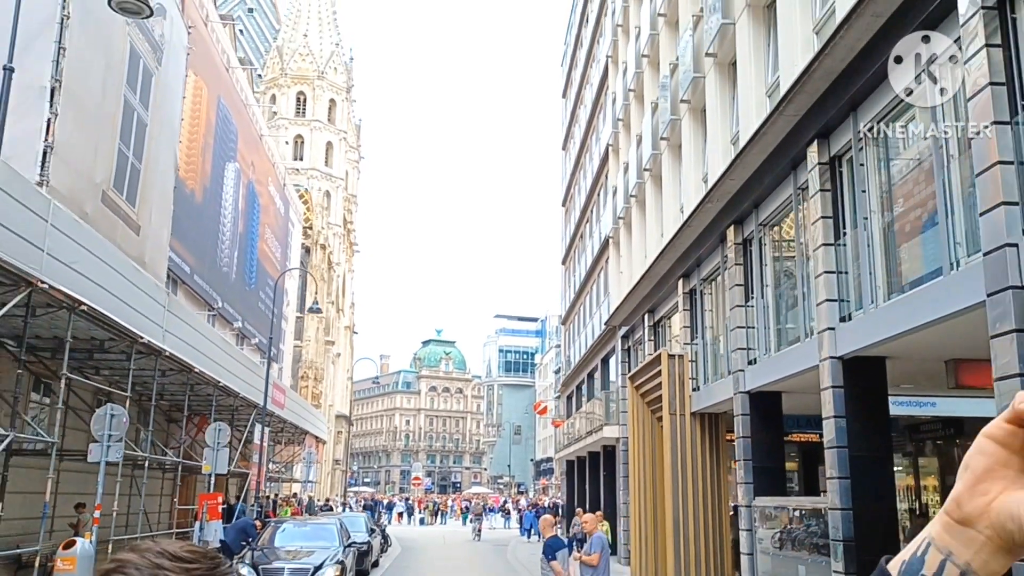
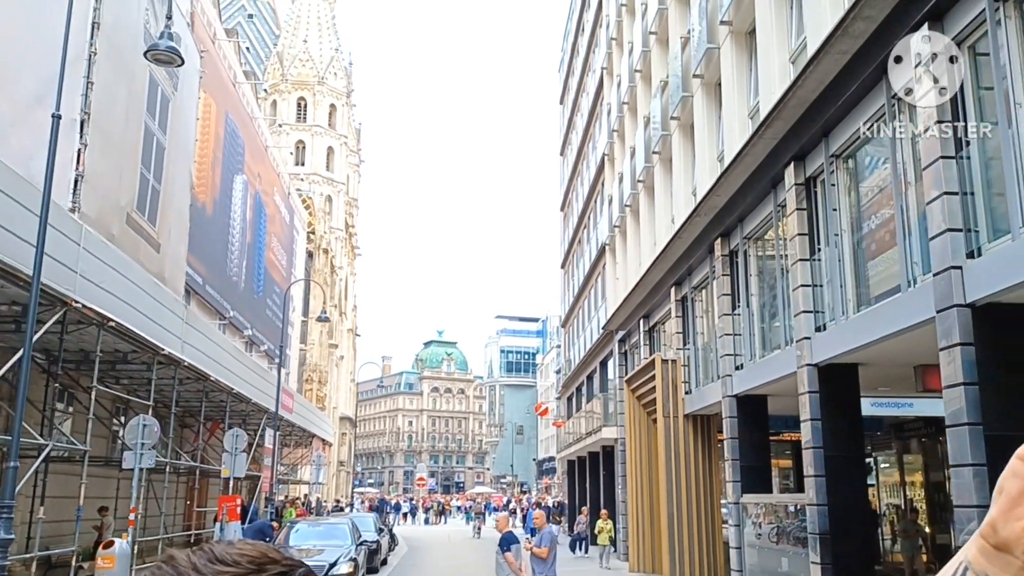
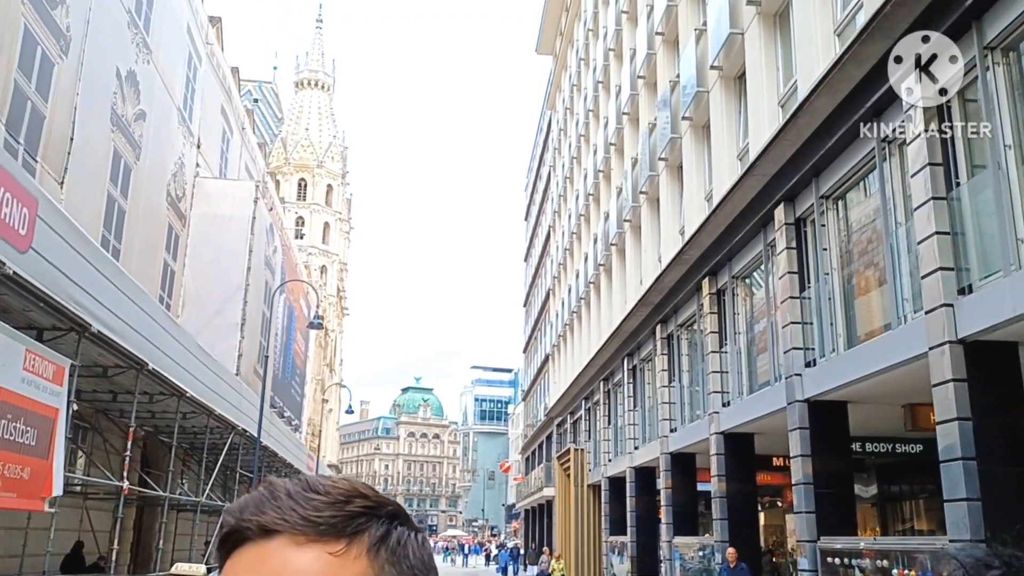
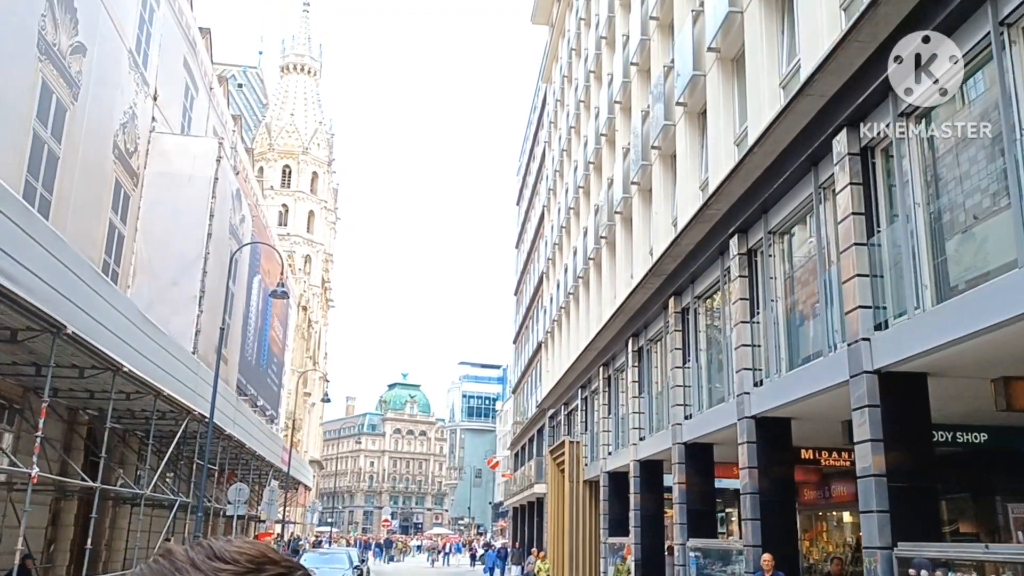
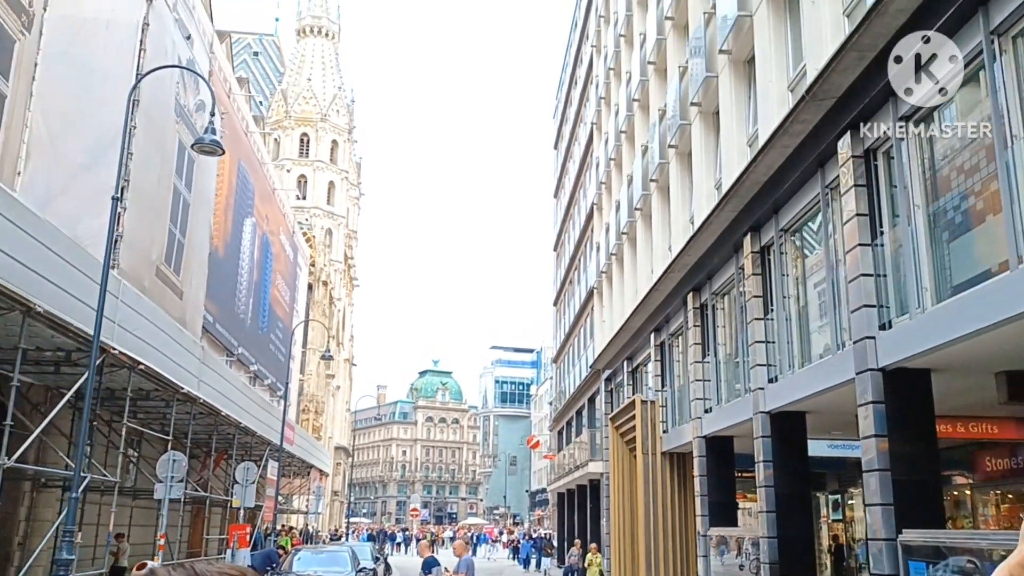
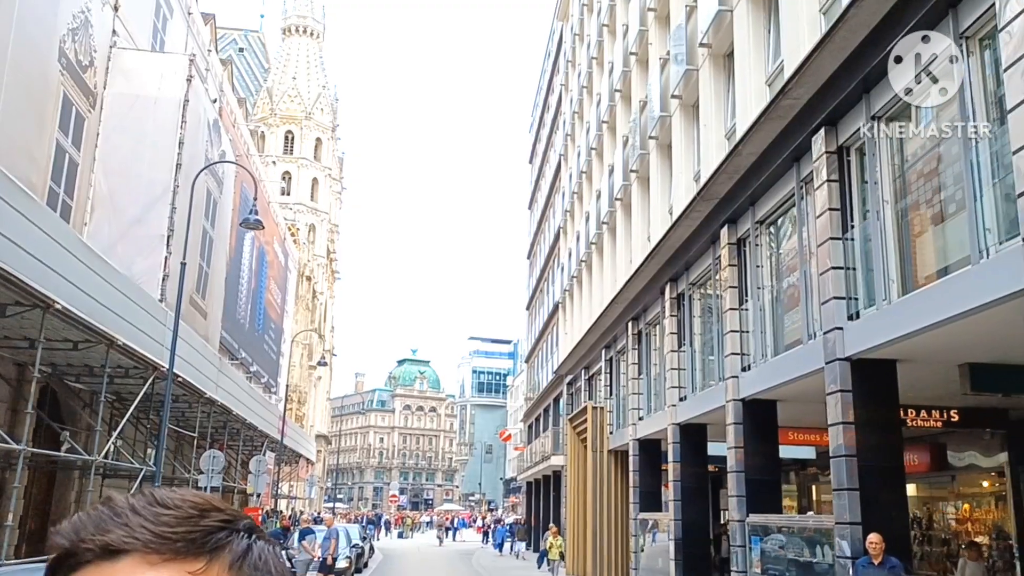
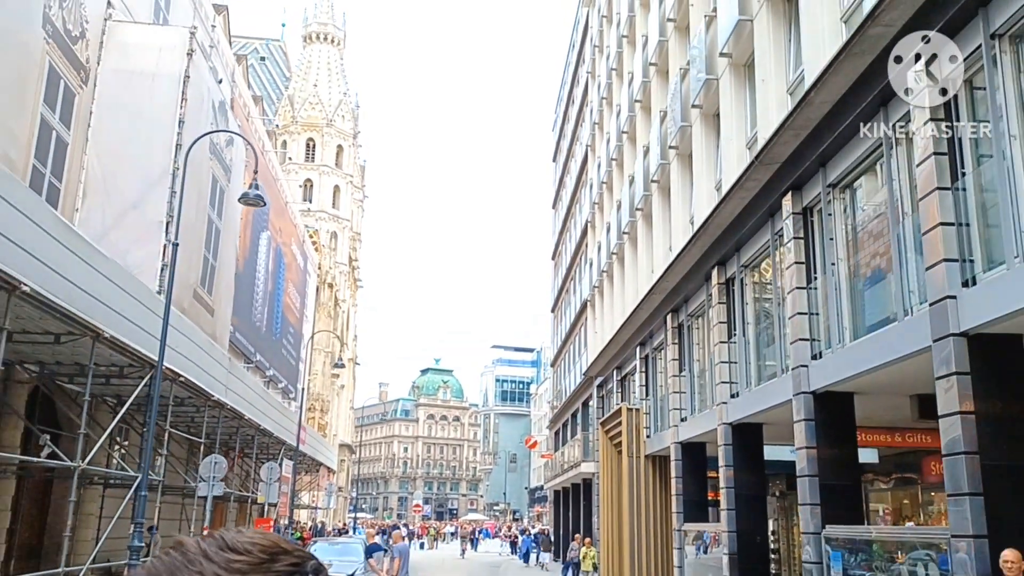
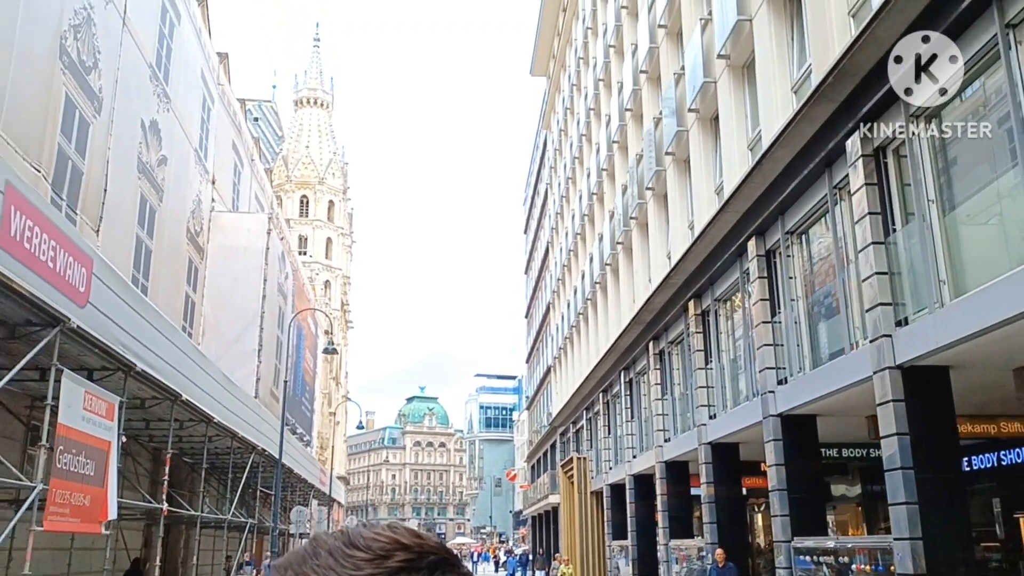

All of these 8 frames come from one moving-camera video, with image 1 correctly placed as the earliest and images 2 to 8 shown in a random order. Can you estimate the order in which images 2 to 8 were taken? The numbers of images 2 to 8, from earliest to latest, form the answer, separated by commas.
2, 5, 7, 6, 4, 3, 8
